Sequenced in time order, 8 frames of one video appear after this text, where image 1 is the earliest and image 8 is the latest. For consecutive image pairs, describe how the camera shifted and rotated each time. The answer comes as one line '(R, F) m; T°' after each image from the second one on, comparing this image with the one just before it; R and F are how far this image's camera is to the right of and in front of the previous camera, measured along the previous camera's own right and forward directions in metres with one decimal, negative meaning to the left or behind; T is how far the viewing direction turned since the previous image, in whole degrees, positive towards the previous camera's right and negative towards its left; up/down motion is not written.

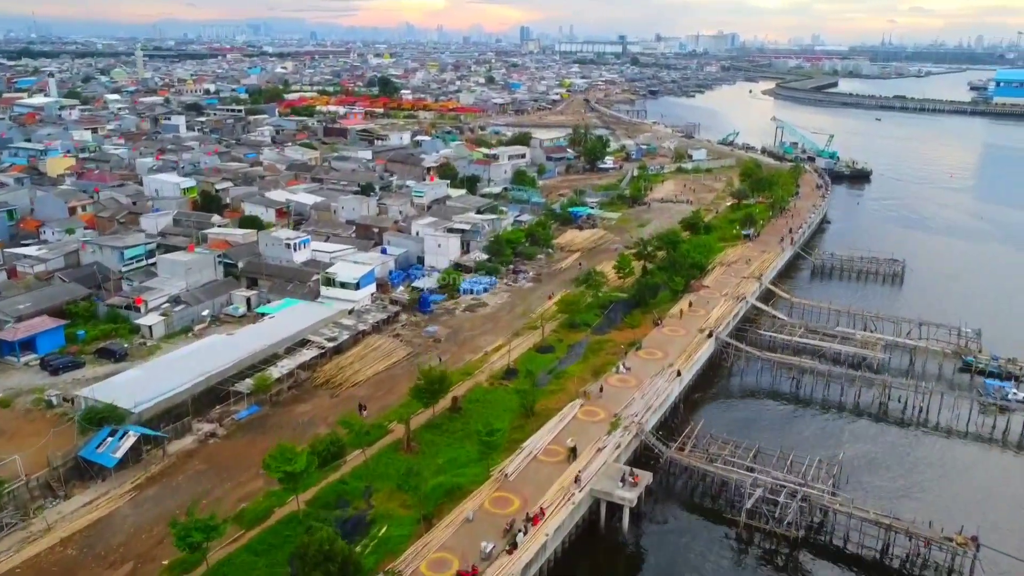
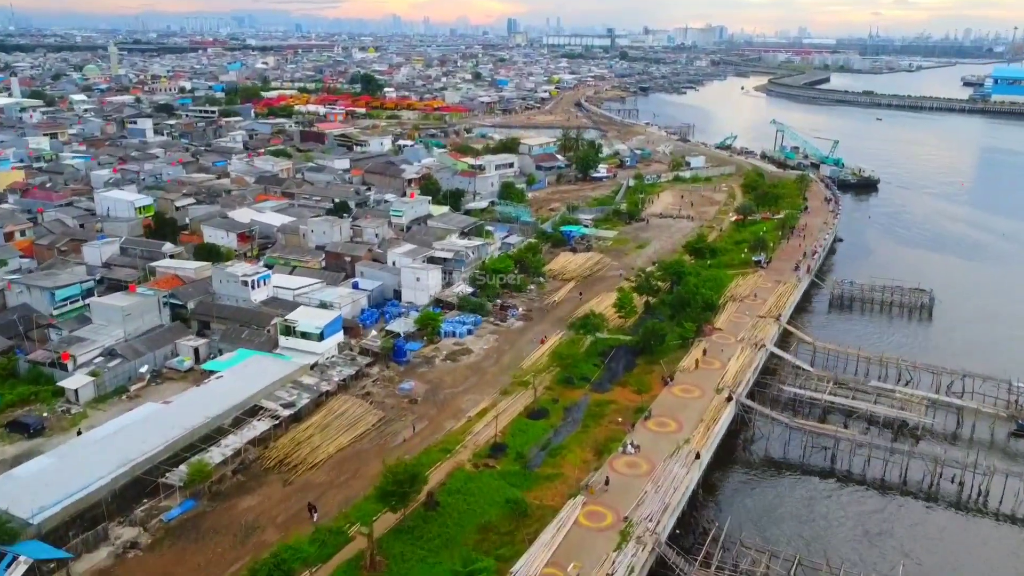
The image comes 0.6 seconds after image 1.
(0.0, +4.6) m; +1°
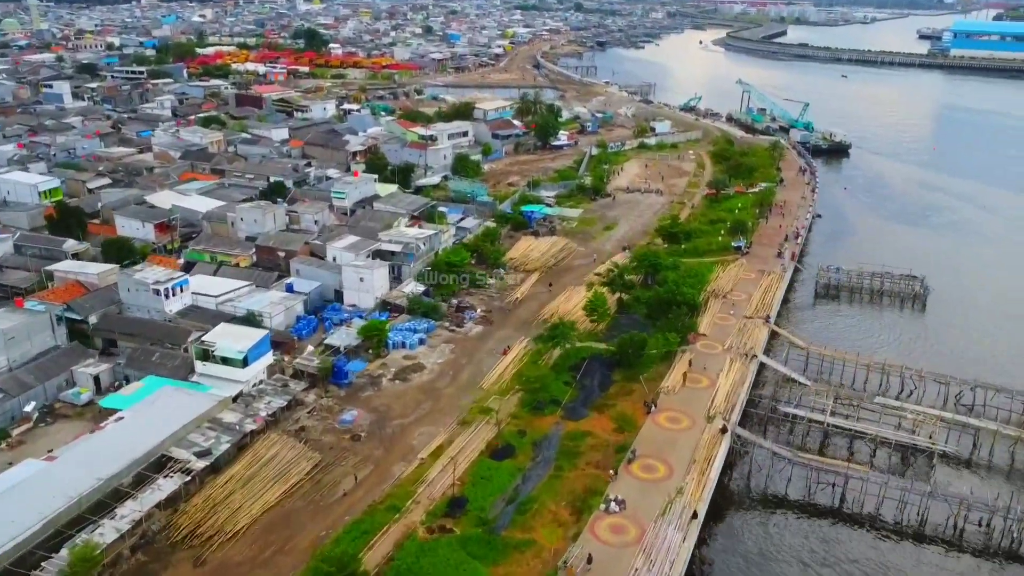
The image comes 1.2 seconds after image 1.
(0.0, +4.4) m; +3°
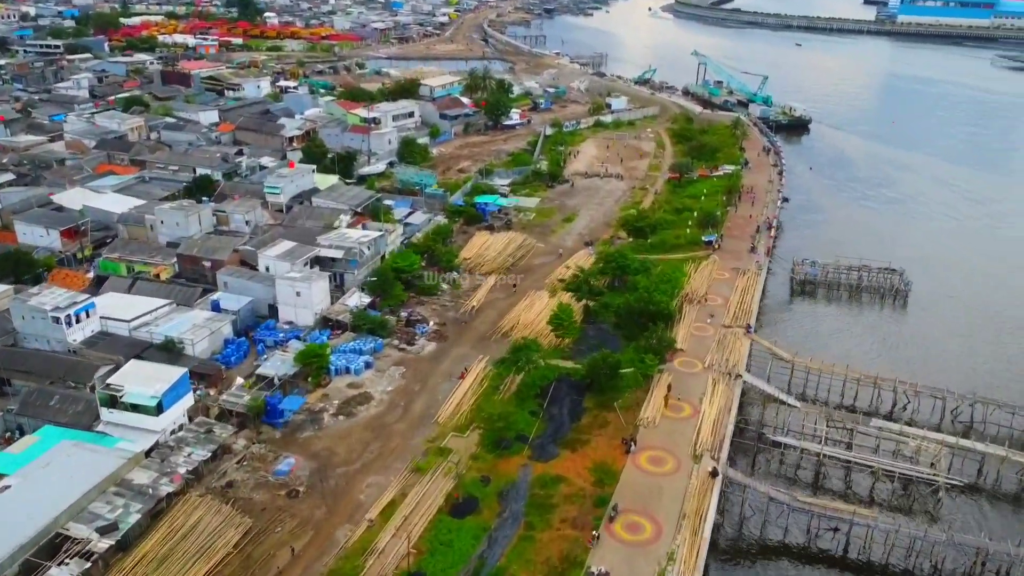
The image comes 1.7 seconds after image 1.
(-0.2, +3.3) m; +3°
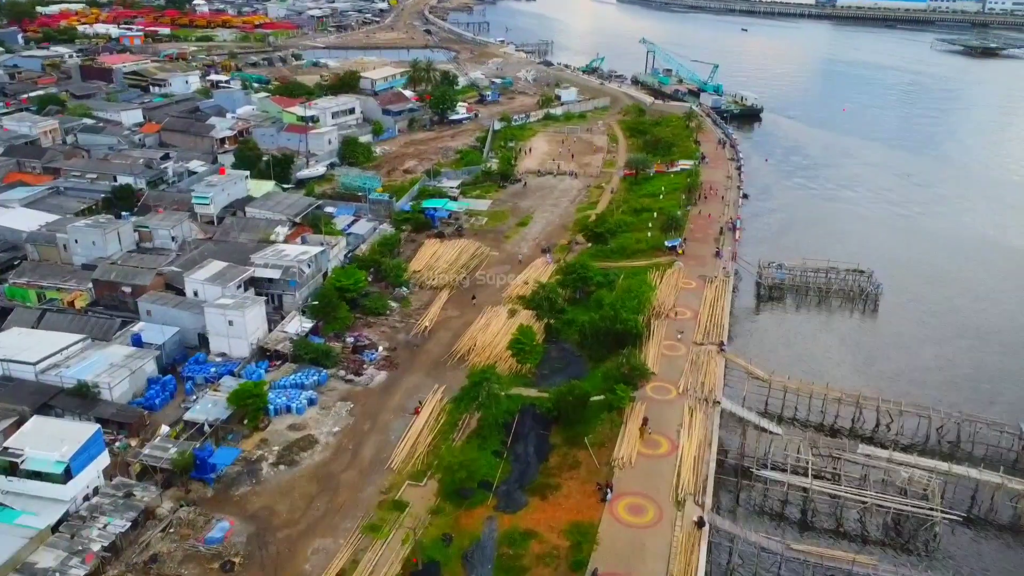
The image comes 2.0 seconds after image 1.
(-0.2, +2.4) m; +4°
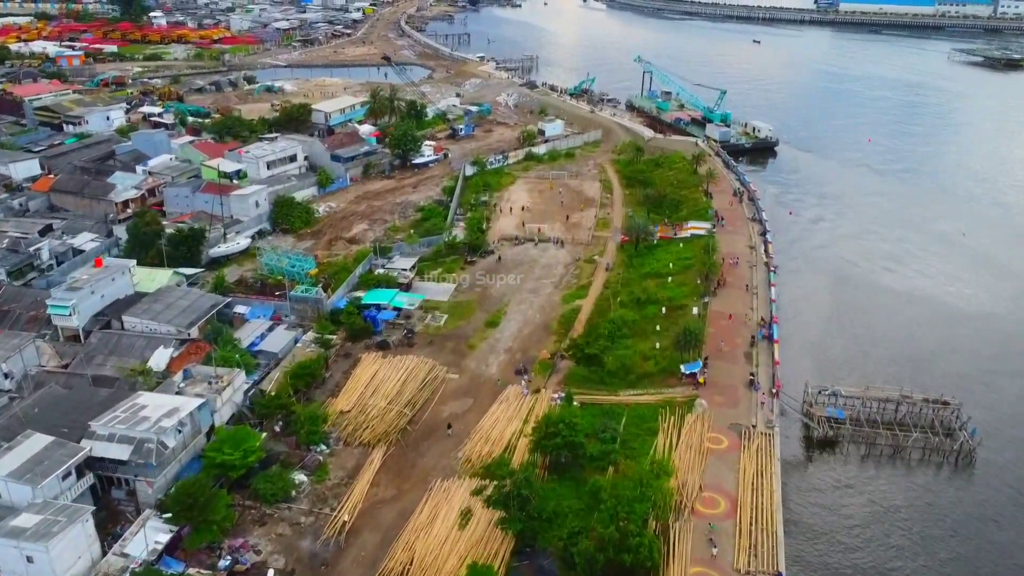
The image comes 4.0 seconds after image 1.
(+1.0, +9.3) m; +1°
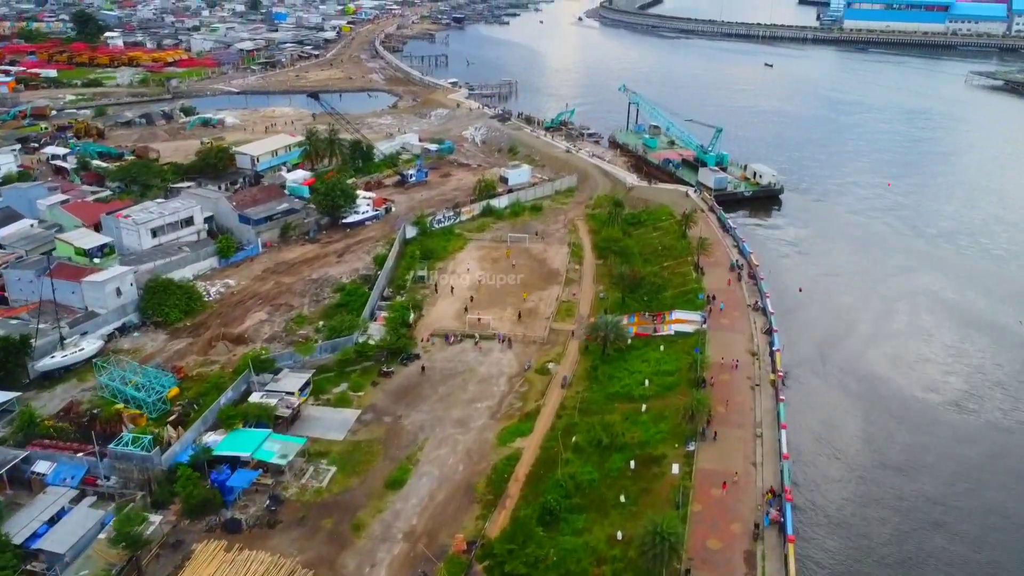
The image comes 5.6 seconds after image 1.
(+2.6, +8.8) m; 0°
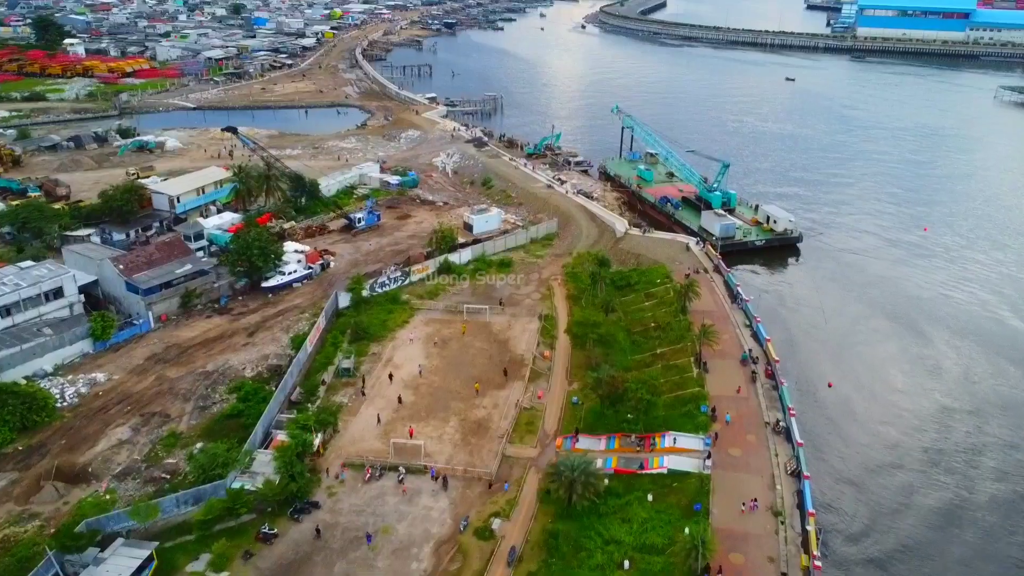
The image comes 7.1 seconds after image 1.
(+1.9, +8.0) m; 0°
